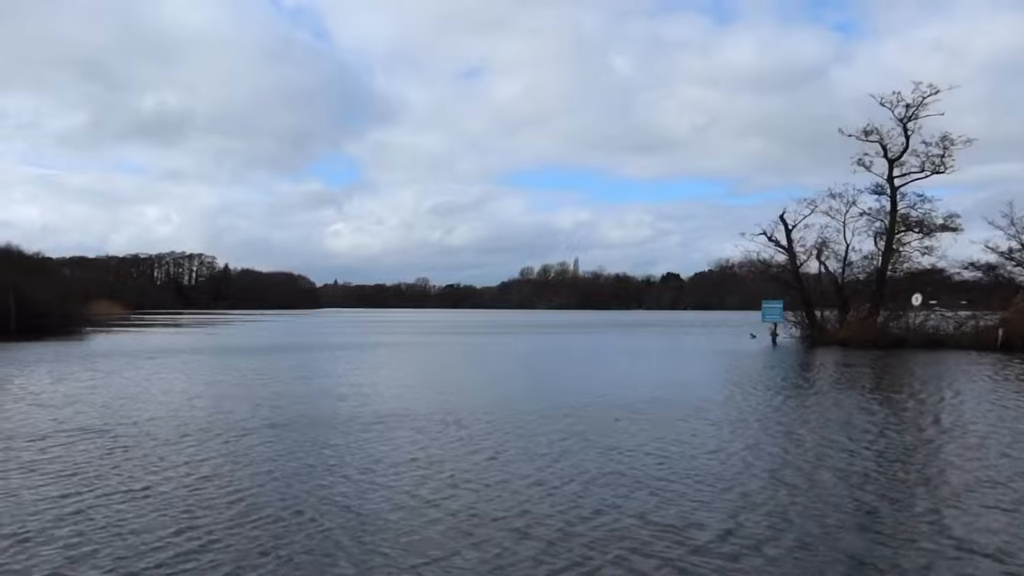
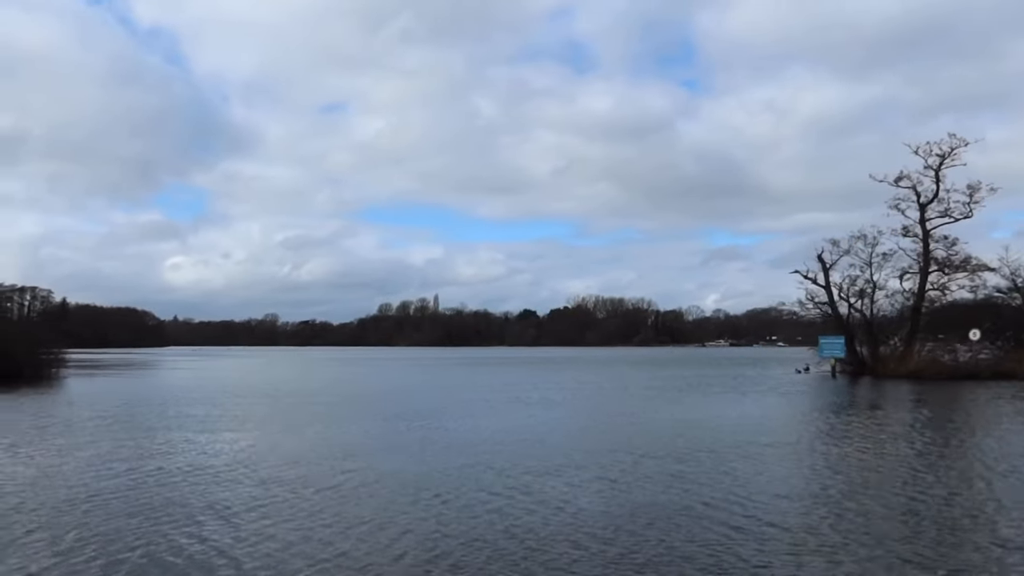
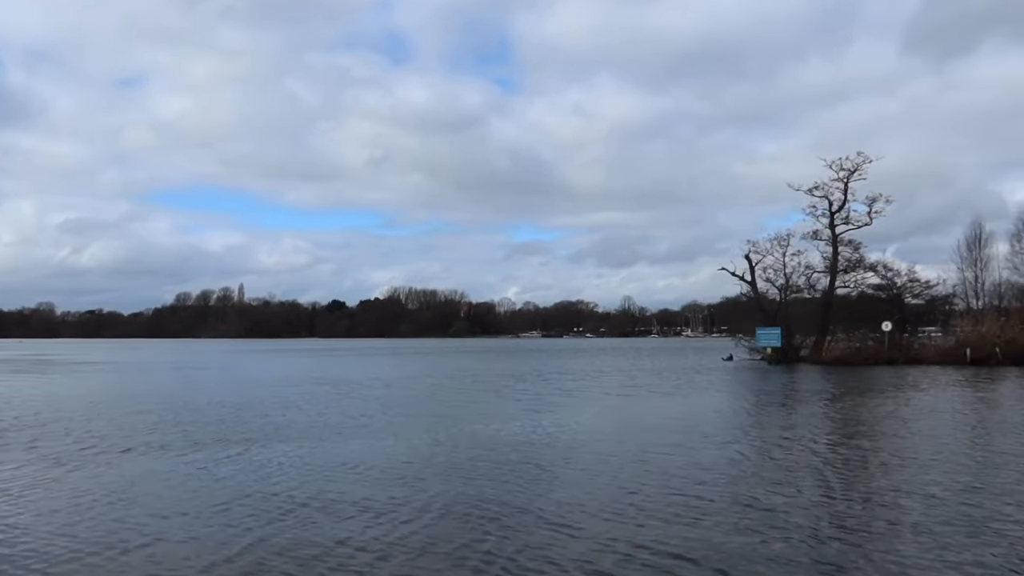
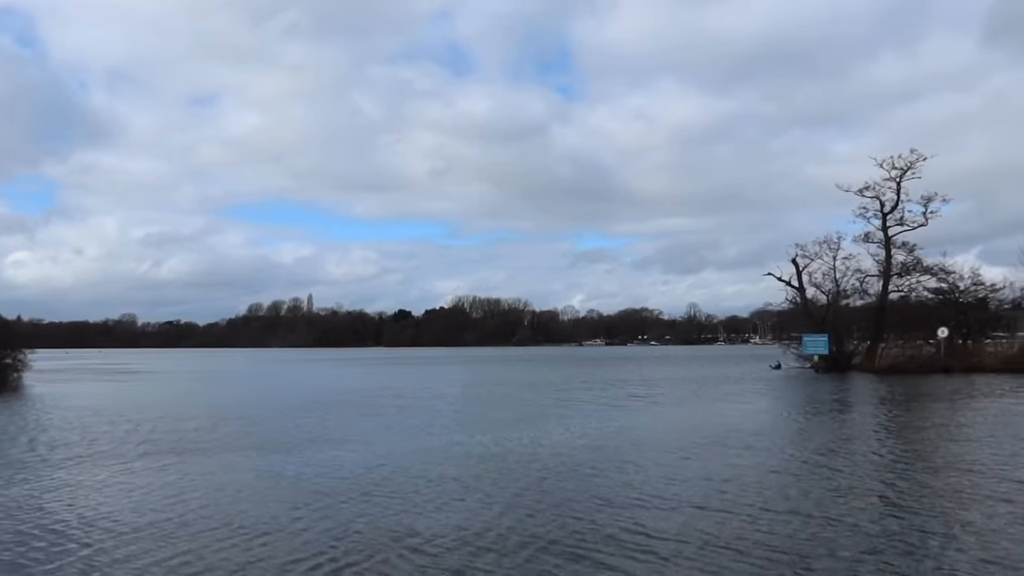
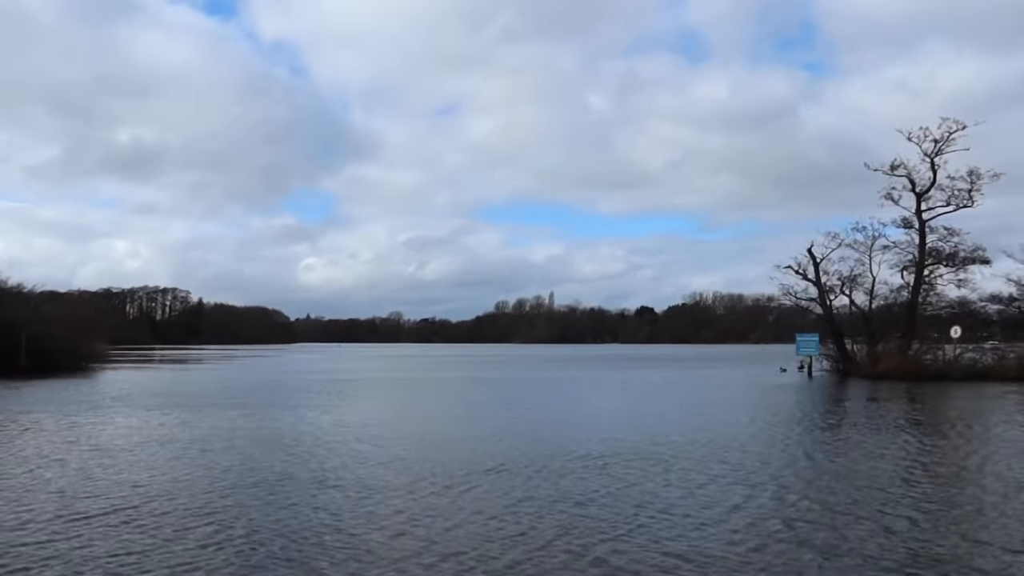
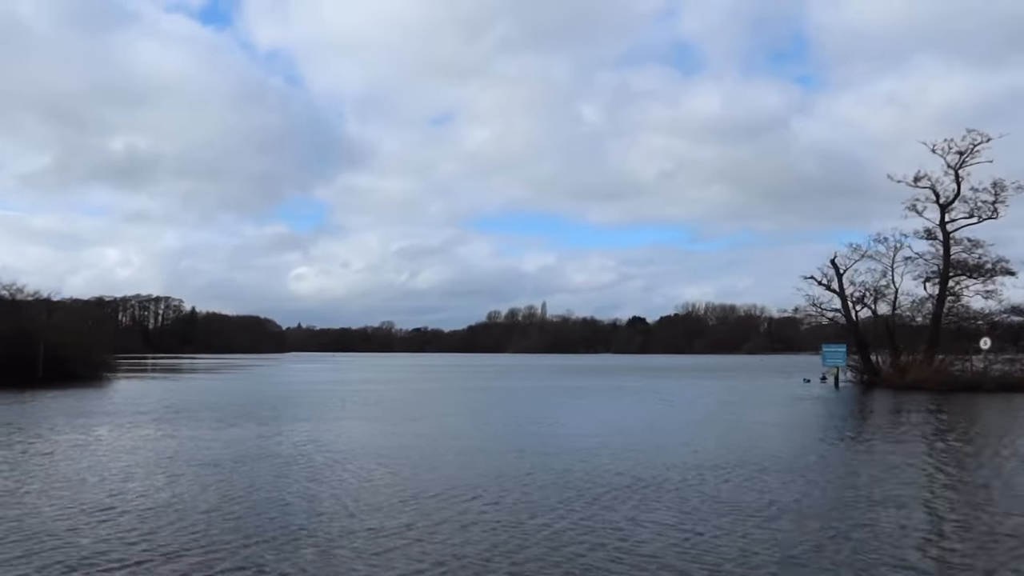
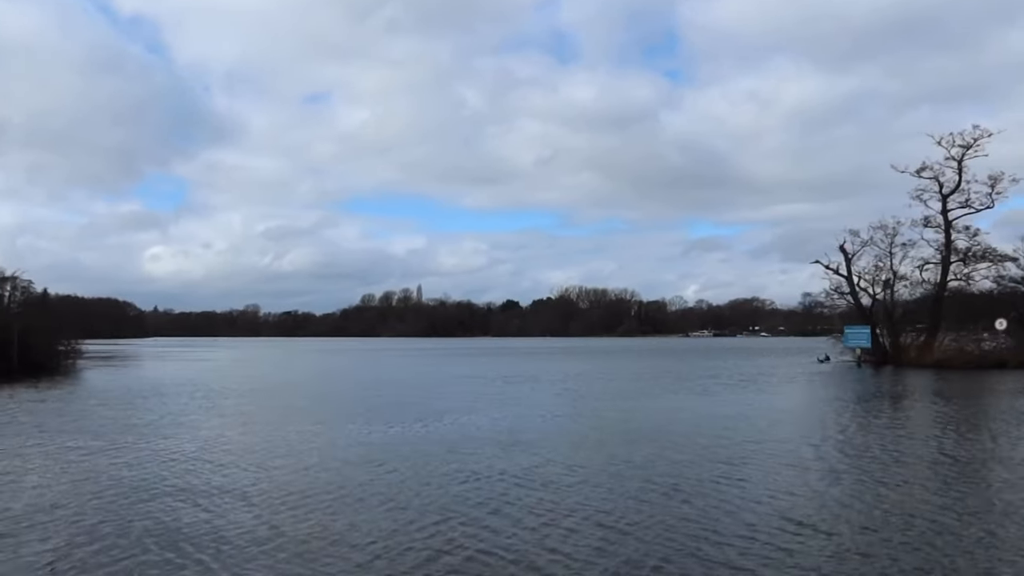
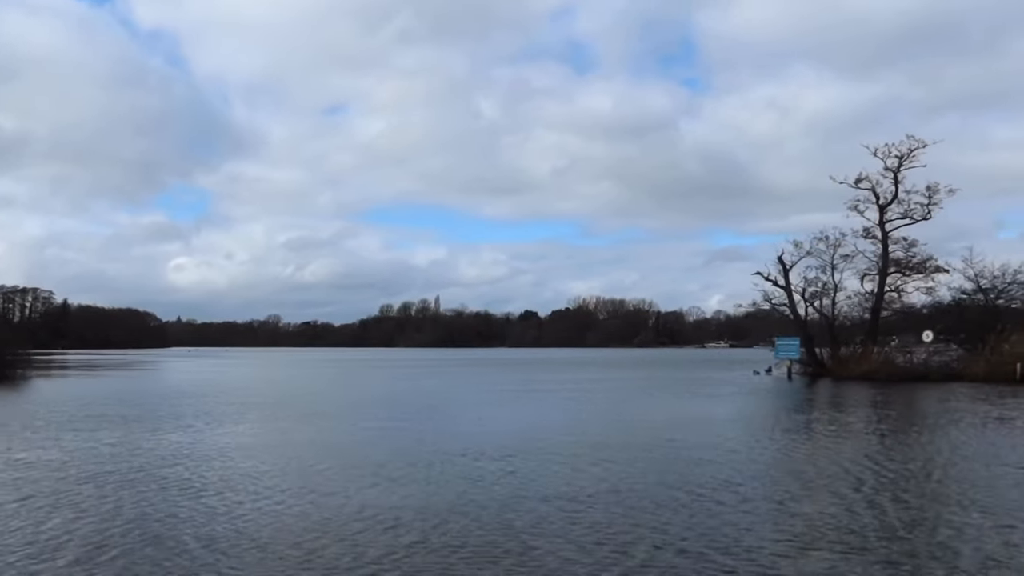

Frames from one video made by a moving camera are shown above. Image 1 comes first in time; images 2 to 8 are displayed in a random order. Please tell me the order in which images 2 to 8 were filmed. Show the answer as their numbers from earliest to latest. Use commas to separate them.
5, 6, 8, 2, 7, 4, 3
